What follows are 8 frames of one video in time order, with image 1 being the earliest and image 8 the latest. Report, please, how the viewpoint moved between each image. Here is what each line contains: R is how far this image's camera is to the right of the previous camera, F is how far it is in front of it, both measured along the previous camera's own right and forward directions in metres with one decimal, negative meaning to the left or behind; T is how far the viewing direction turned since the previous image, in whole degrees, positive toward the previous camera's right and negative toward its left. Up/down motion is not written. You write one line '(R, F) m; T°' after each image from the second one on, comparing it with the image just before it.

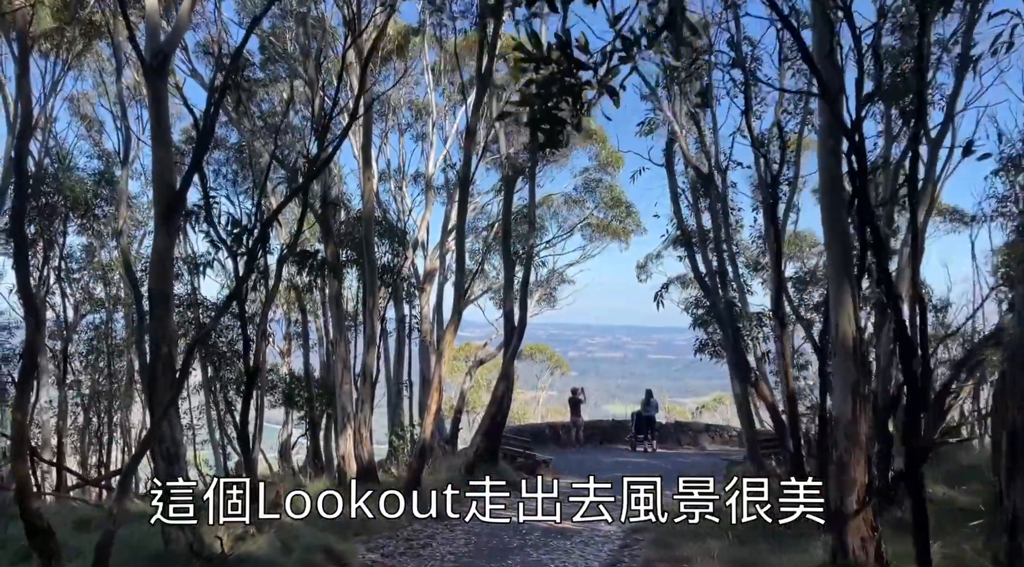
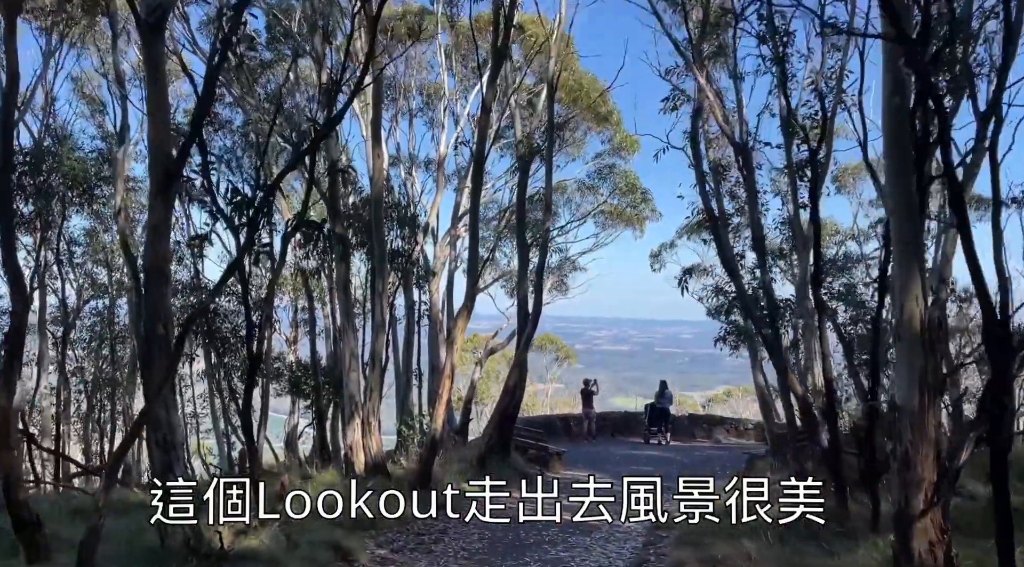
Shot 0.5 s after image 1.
(-0.1, +0.4) m; 0°
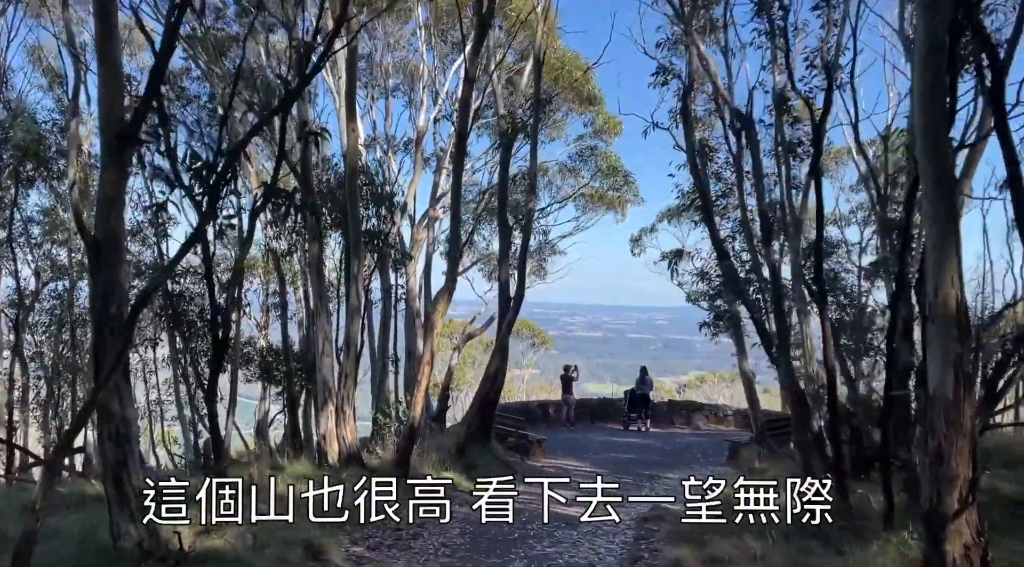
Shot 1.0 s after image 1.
(-0.1, +0.4) m; +2°
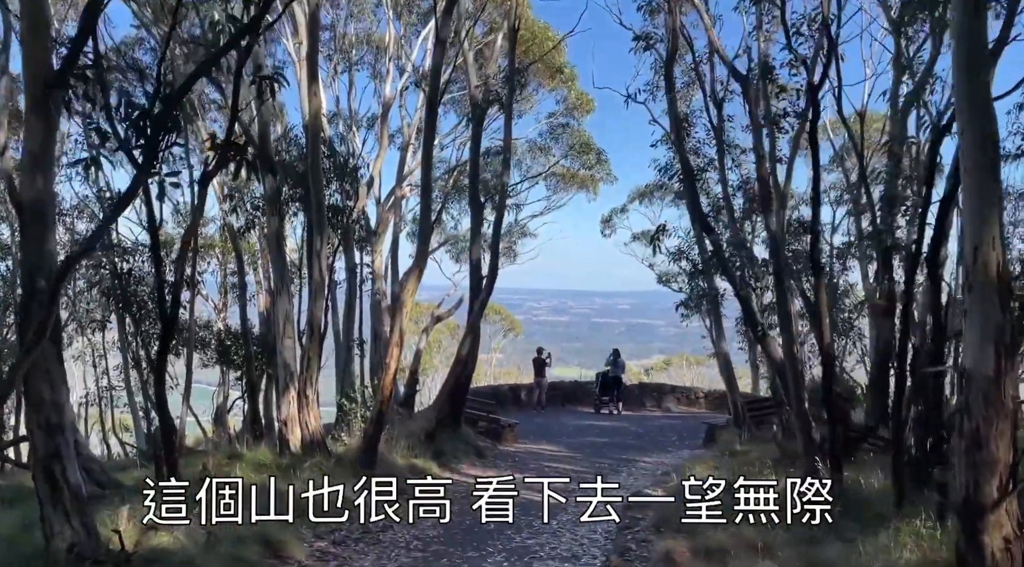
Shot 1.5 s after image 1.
(-0.1, +0.5) m; +2°
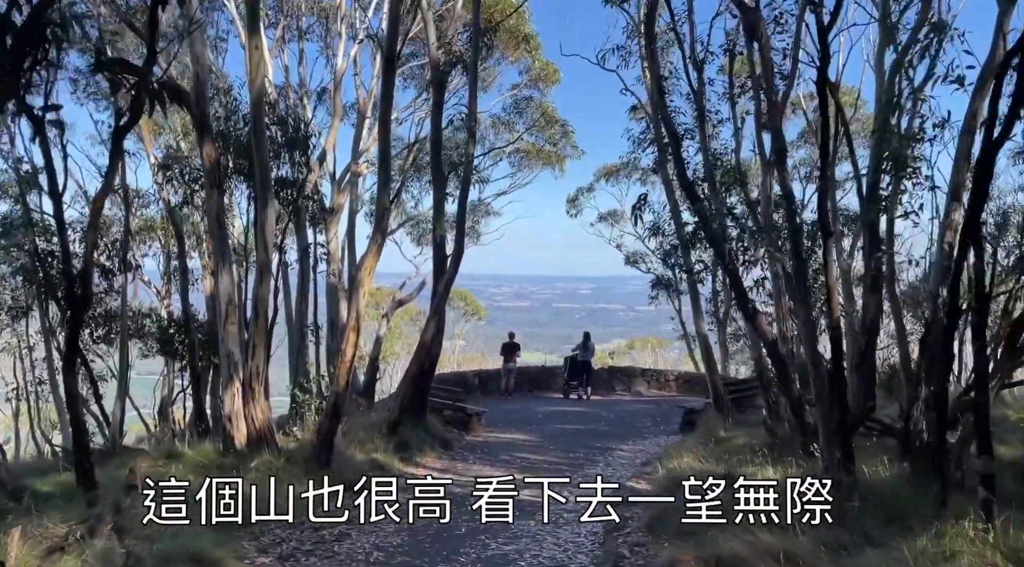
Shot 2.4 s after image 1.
(-0.1, +0.8) m; +3°
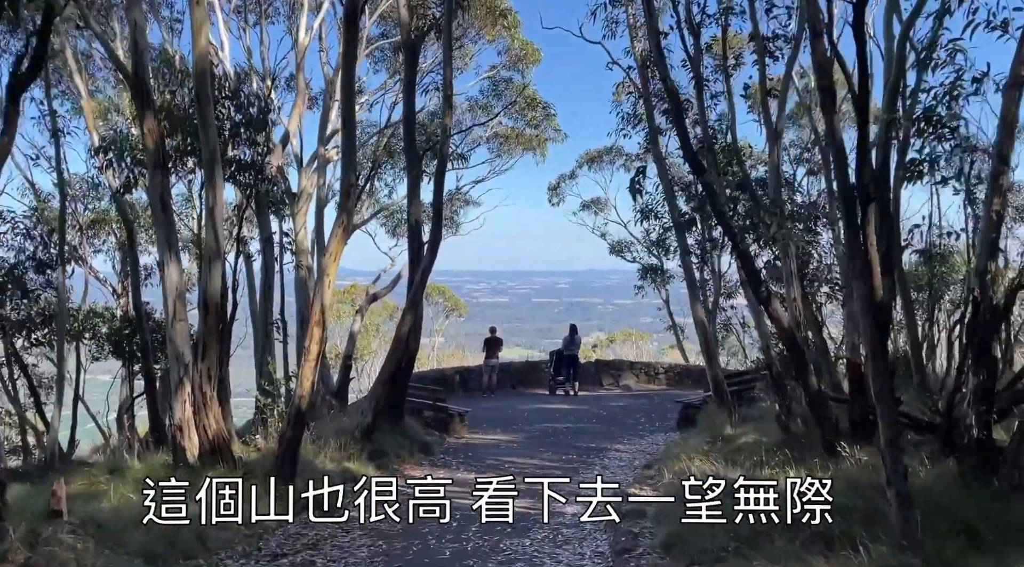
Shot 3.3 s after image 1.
(-0.1, +0.8) m; +1°
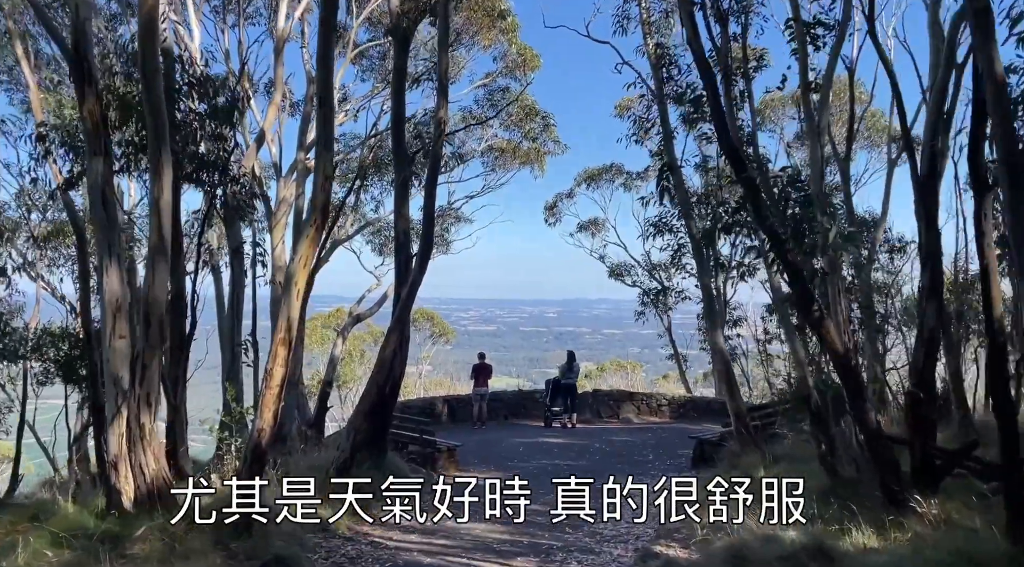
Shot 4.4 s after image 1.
(-0.1, +1.1) m; +1°
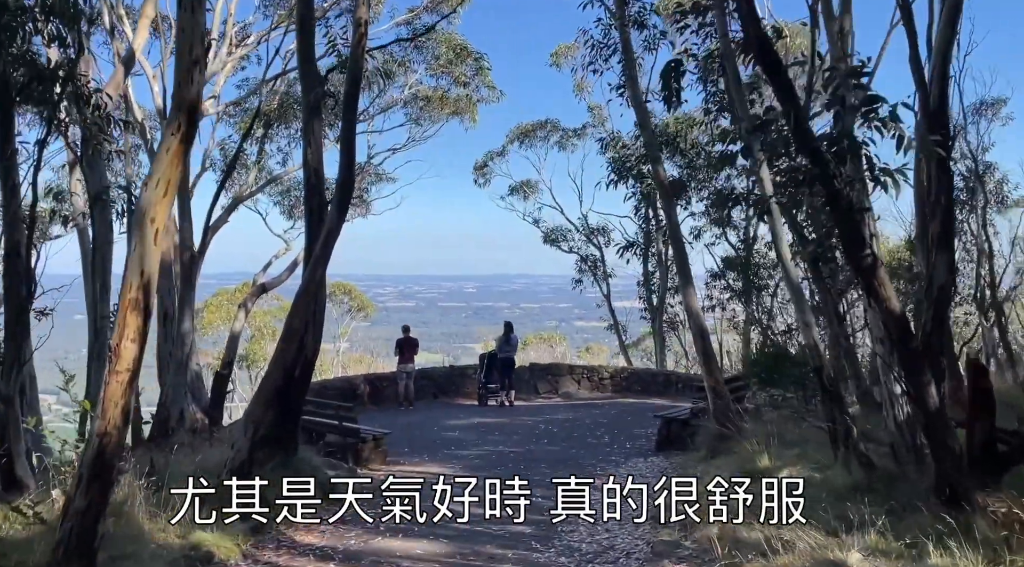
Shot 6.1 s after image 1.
(-0.2, +1.6) m; +5°
